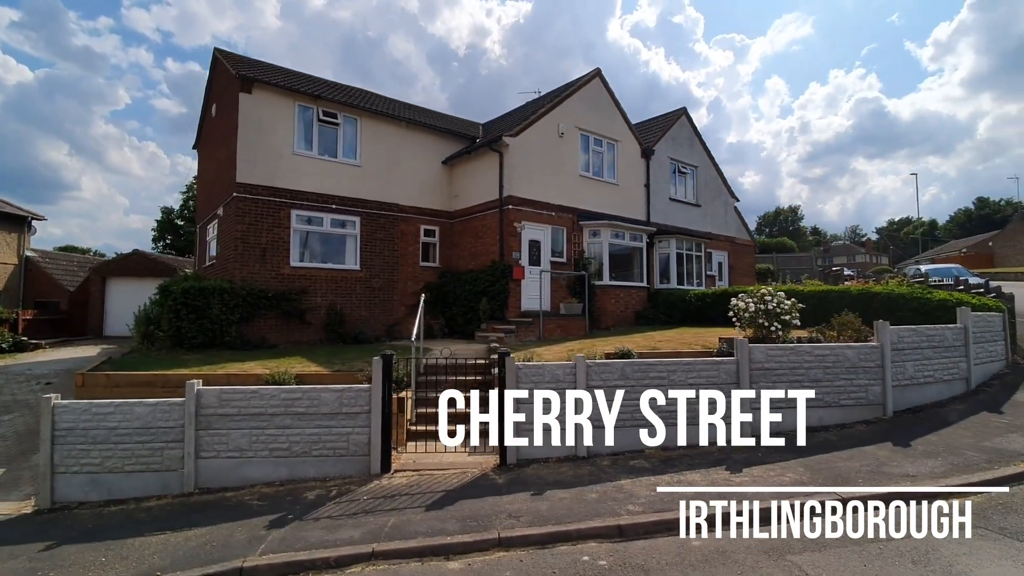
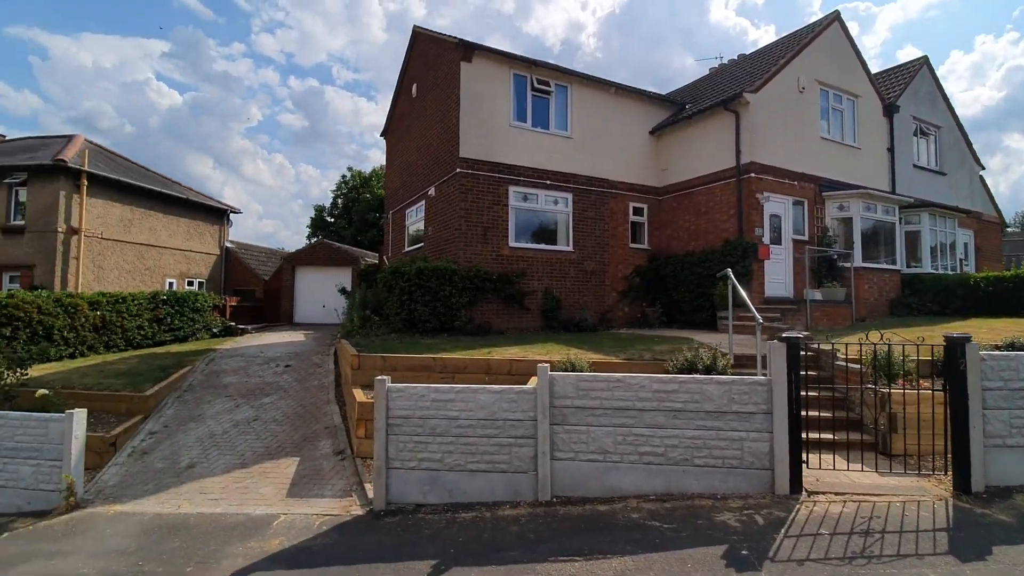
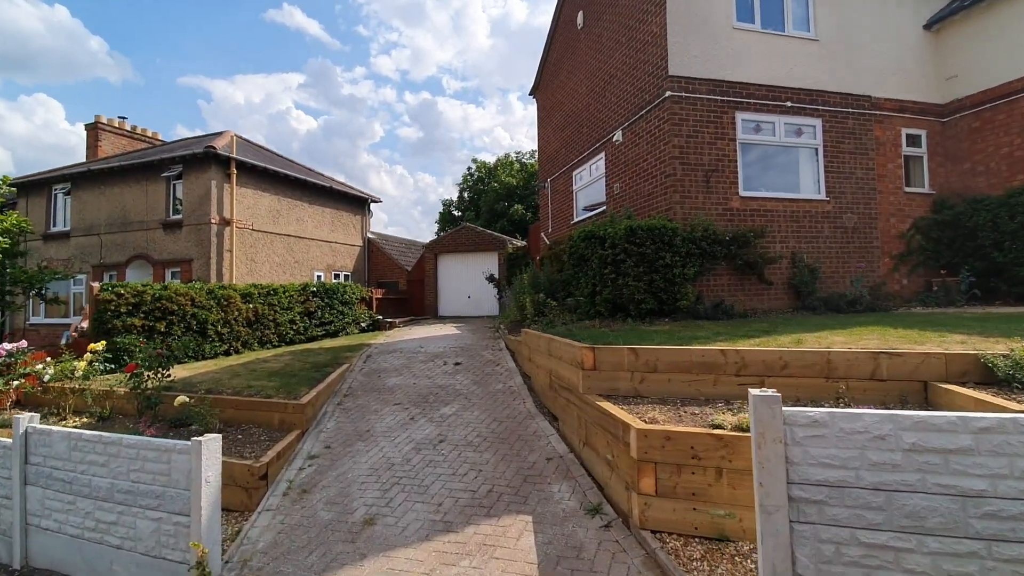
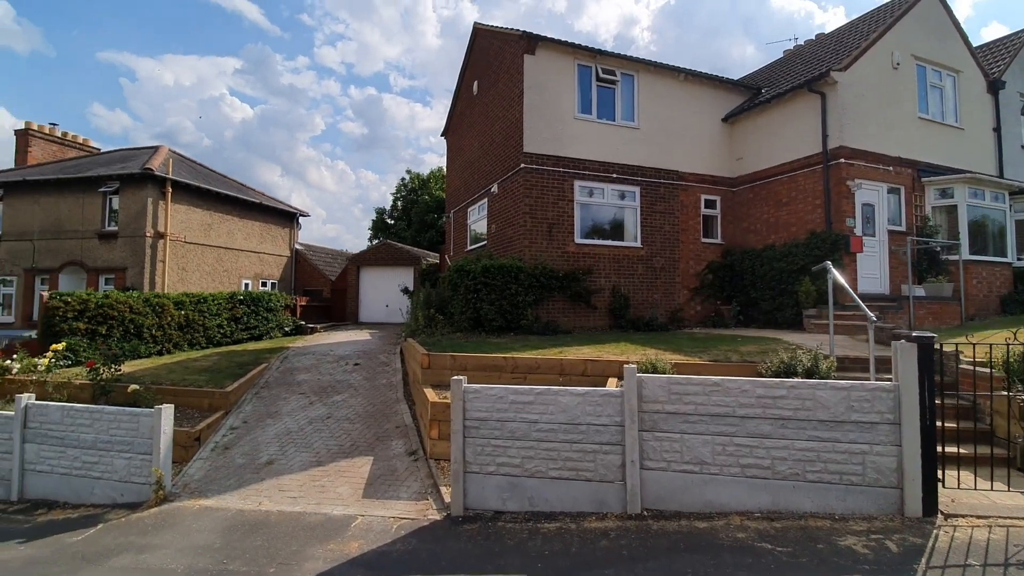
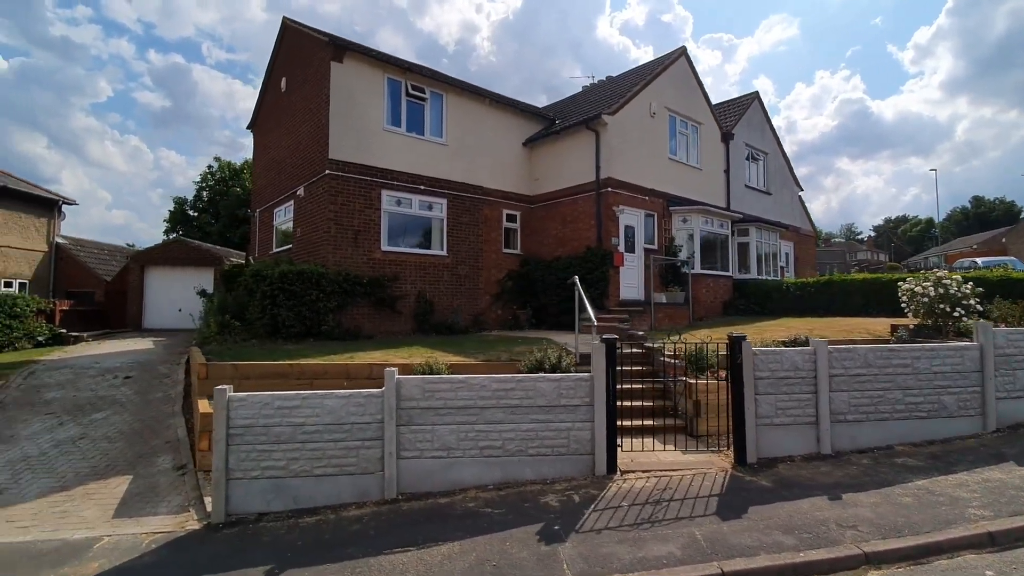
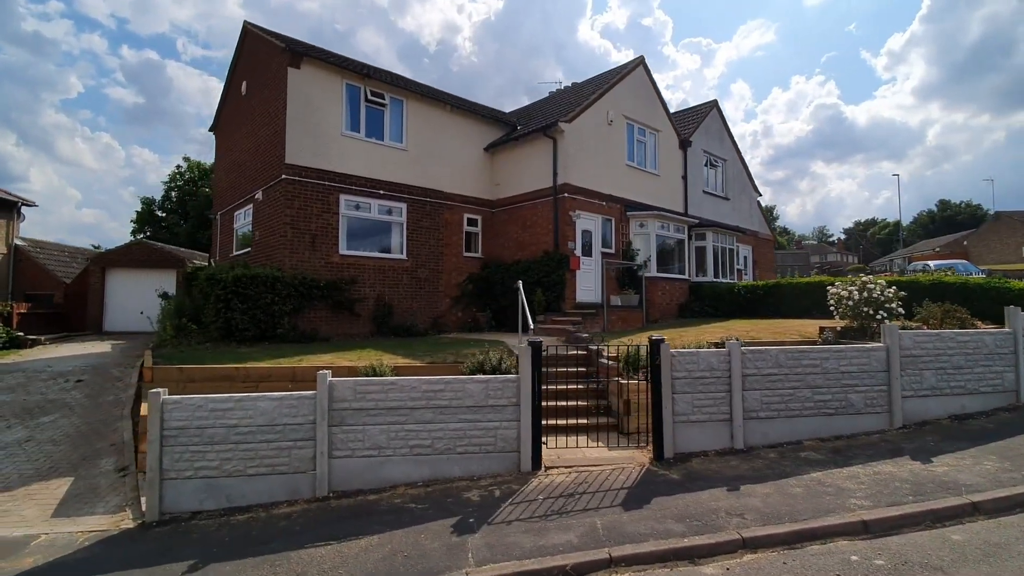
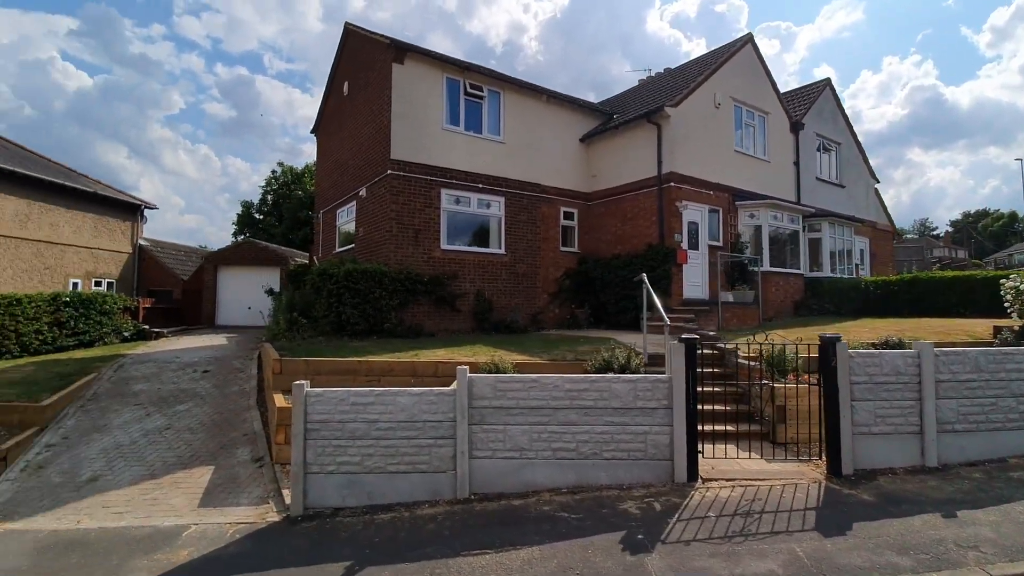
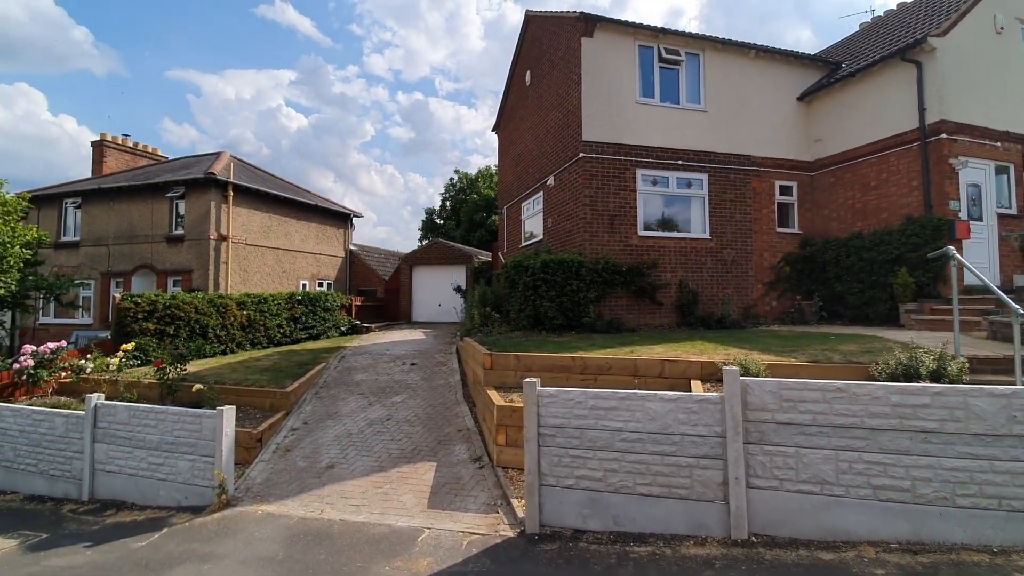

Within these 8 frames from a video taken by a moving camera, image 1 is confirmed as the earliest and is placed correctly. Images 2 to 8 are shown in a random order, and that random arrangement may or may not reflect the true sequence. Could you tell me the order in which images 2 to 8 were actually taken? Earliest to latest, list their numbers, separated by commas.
6, 5, 7, 2, 4, 8, 3
